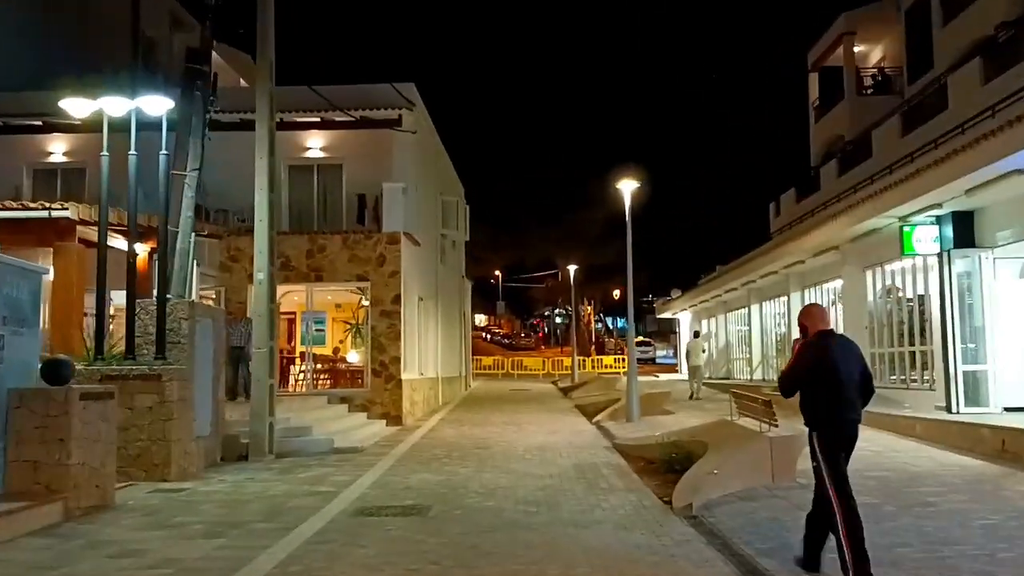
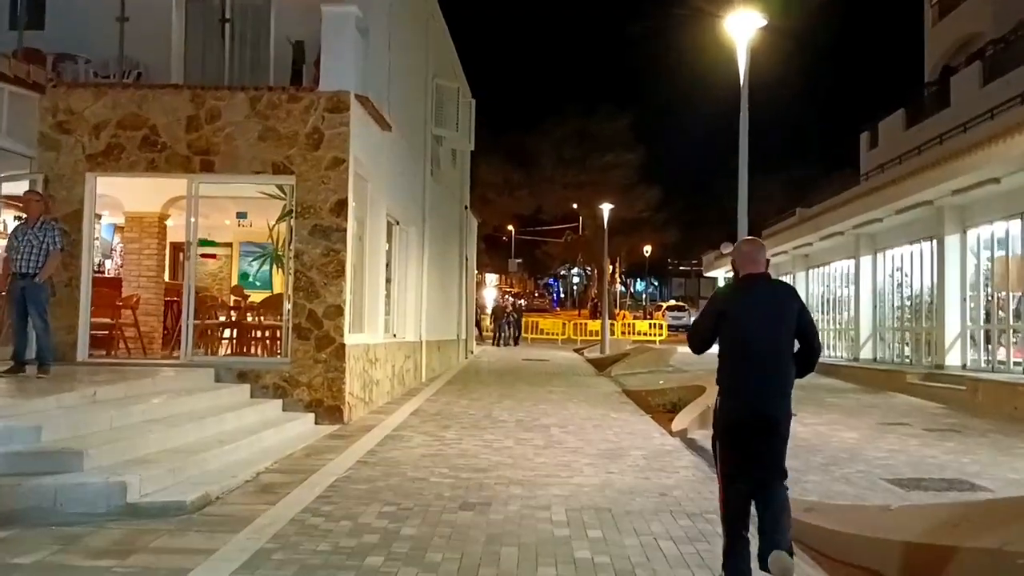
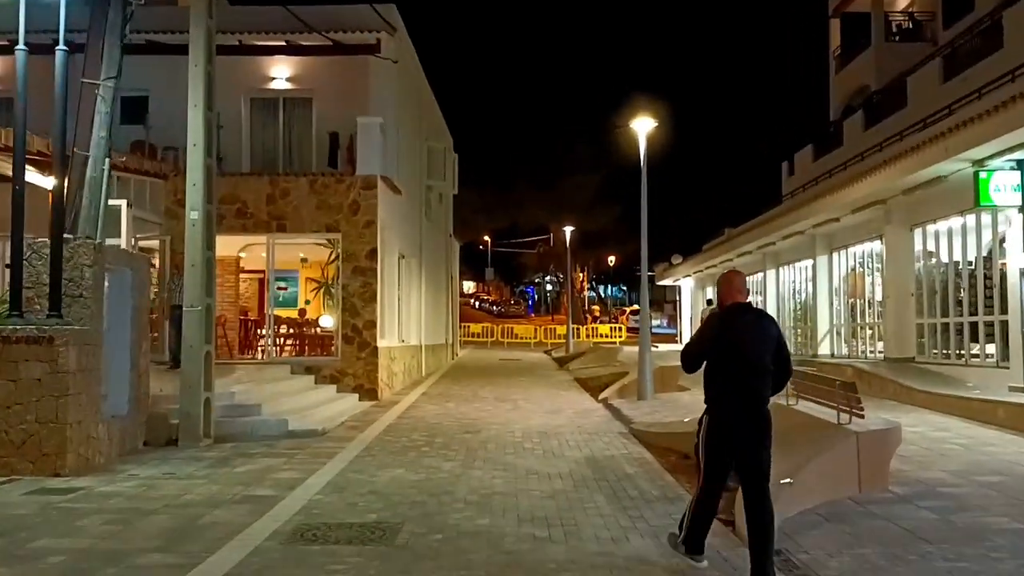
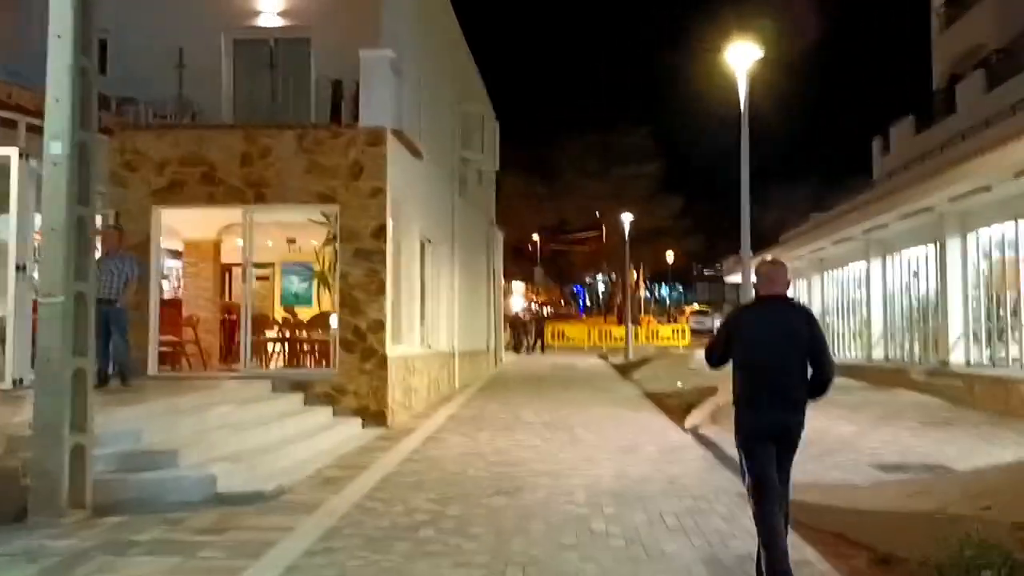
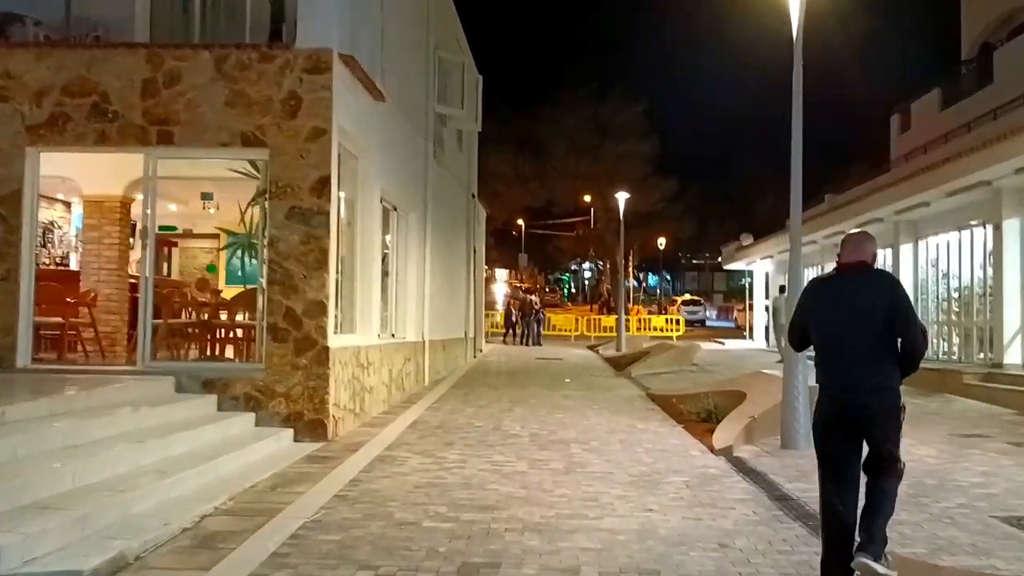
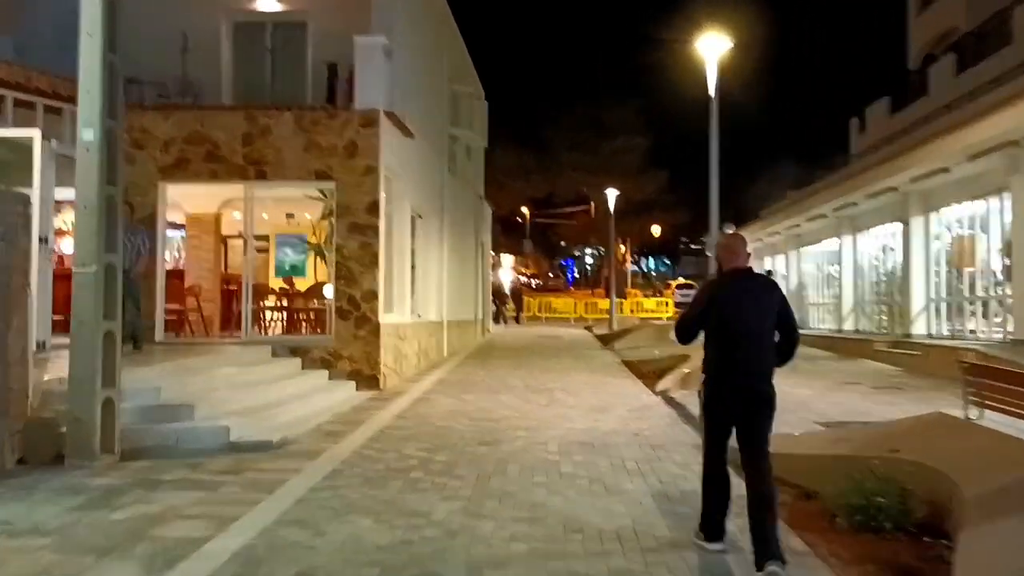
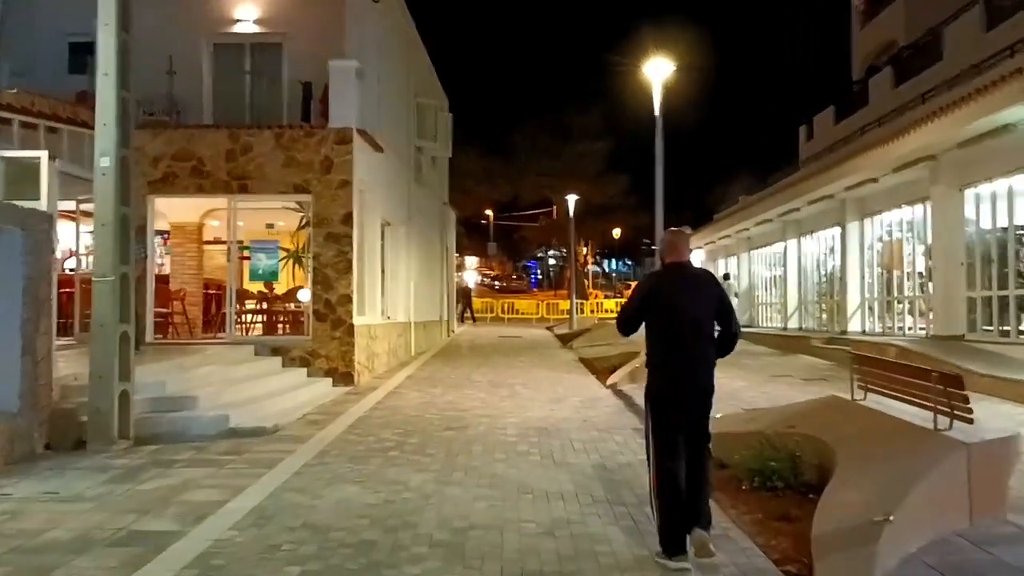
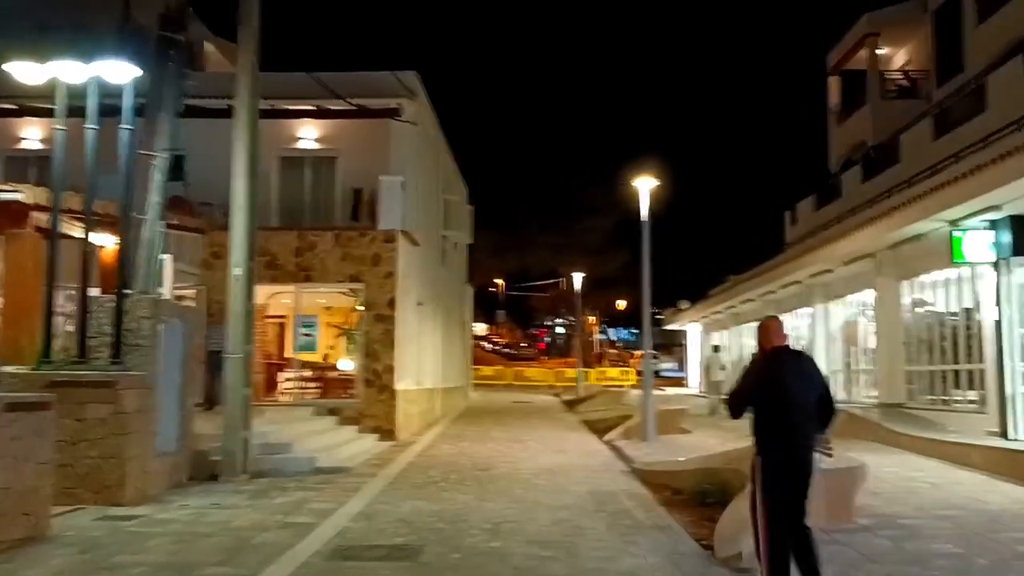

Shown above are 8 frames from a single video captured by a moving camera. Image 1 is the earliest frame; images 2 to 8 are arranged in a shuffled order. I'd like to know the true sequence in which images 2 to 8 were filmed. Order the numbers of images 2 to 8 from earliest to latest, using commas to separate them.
8, 3, 7, 6, 4, 2, 5
